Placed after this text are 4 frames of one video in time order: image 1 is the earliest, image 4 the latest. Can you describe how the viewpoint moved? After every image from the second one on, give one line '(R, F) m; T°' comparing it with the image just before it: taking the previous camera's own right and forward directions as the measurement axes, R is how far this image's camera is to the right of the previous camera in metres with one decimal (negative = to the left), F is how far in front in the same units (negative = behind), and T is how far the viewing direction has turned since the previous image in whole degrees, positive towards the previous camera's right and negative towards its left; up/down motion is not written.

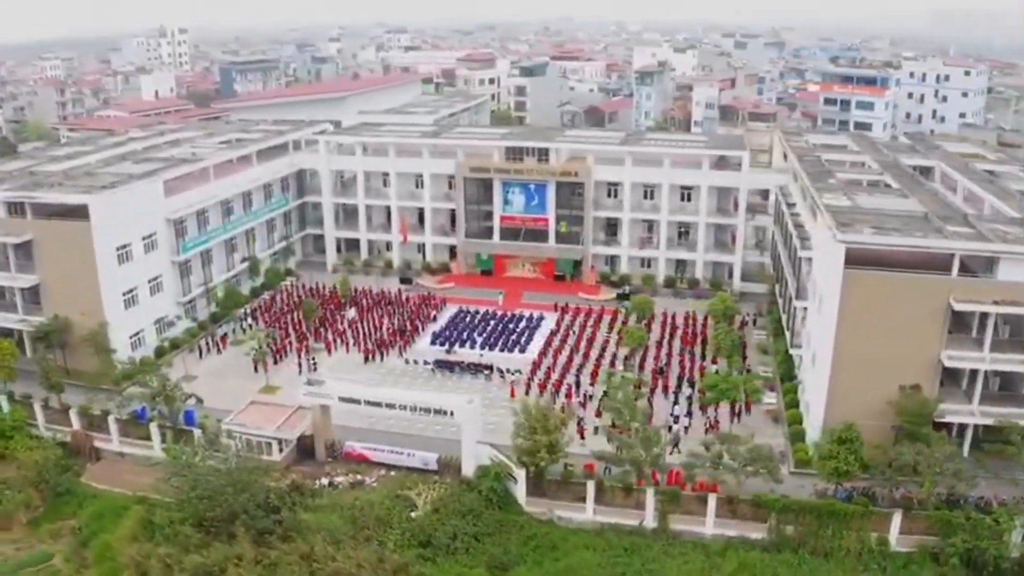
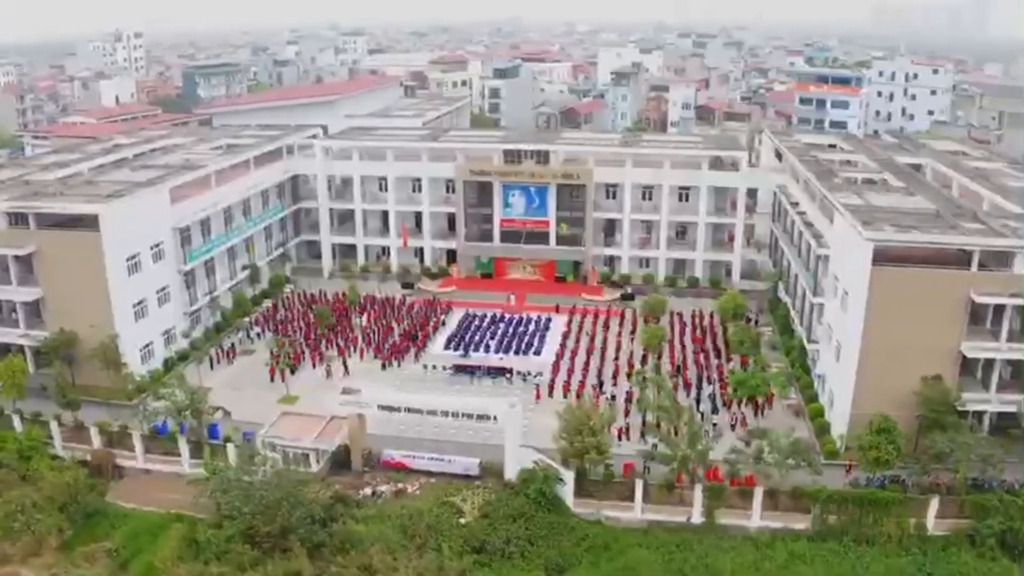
(-2.1, 0.0) m; +4°
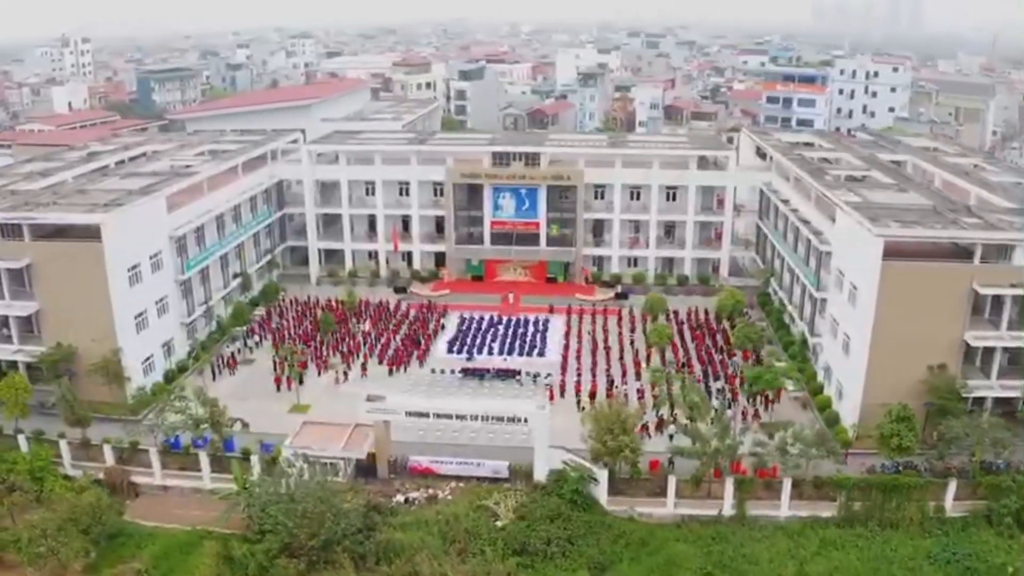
(-1.9, 0.0) m; +4°
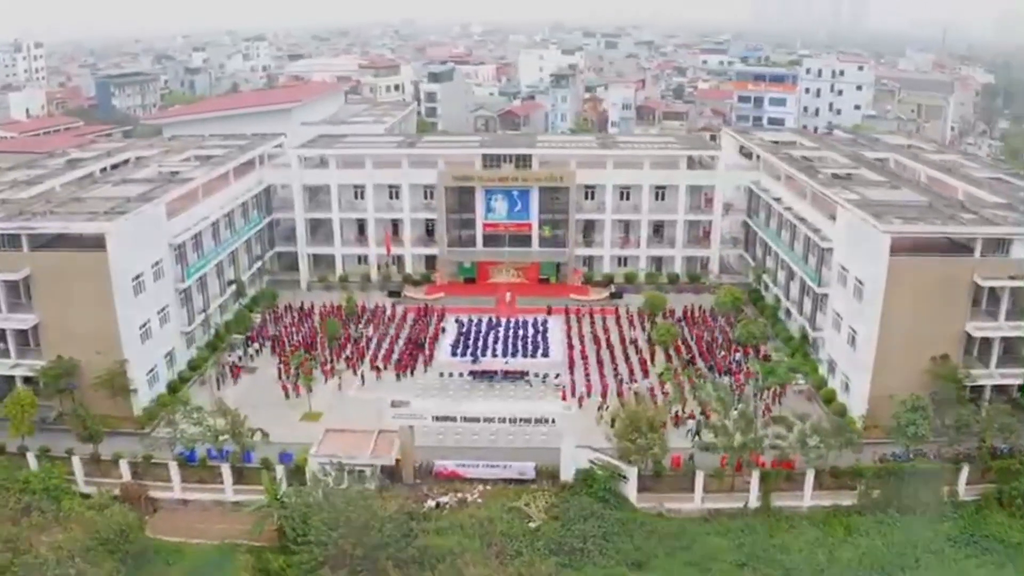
(-1.7, 0.0) m; +4°
